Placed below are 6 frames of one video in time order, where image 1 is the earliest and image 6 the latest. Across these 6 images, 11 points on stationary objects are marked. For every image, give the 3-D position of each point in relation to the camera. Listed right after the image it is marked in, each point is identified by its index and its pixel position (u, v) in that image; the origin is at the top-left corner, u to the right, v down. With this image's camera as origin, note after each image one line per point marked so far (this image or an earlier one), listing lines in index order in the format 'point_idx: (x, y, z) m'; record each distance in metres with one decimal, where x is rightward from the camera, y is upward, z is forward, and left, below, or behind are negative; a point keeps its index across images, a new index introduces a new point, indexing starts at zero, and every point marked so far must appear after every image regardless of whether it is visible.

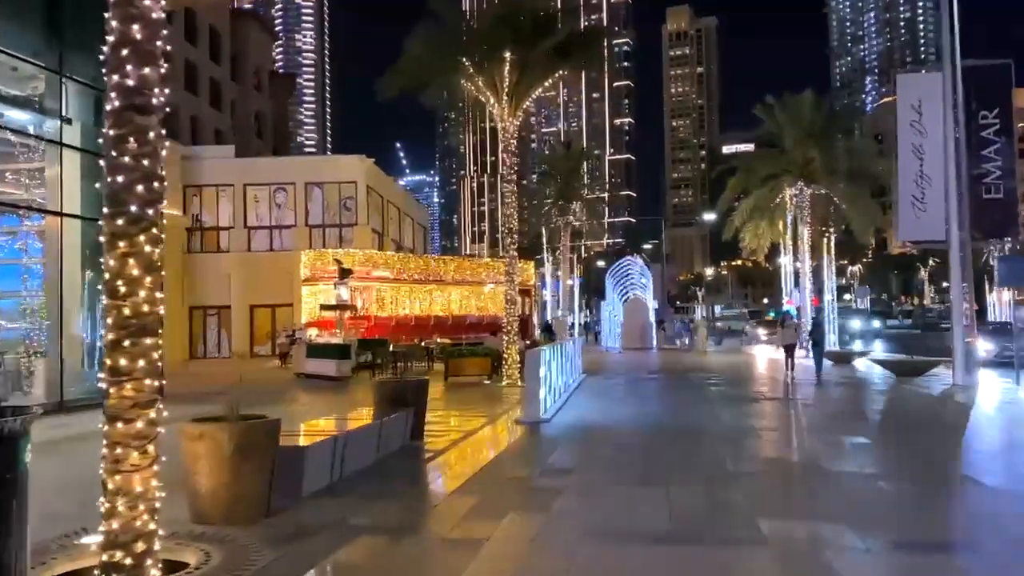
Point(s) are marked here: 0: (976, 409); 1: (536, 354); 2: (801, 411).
0: (+8.1, -2.3, +16.8) m
1: (+0.4, -1.1, +15.8) m
2: (+5.2, -2.2, +16.9) m
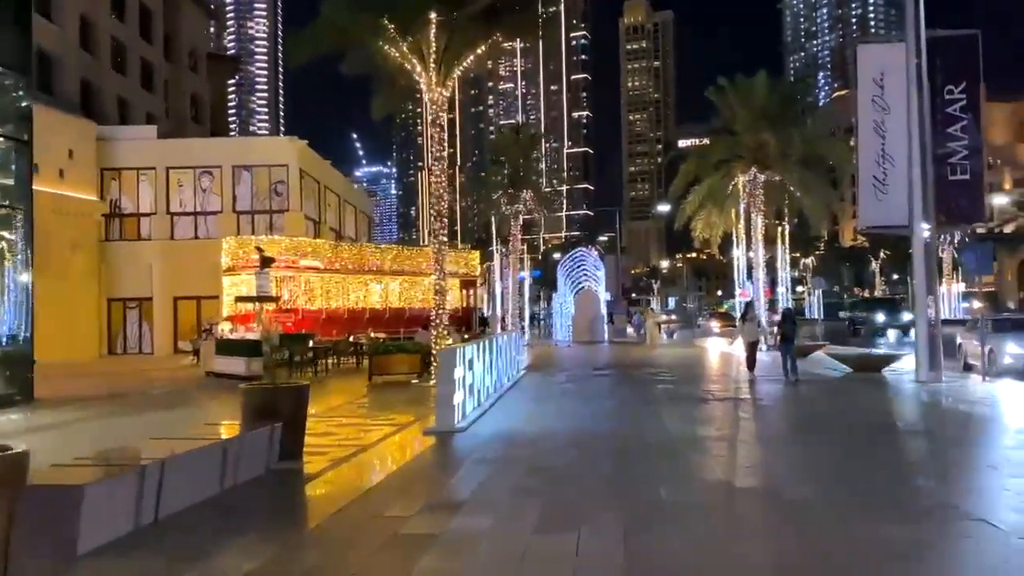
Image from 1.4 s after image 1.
0: (+6.7, -2.1, +14.9) m
1: (-0.9, -0.9, +13.6) m
2: (+3.8, -2.0, +15.0) m
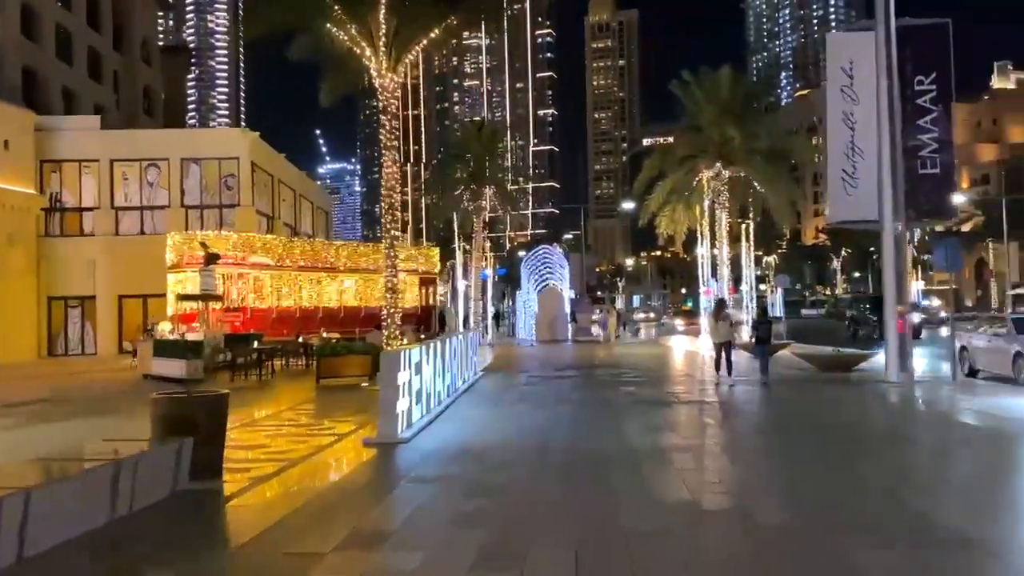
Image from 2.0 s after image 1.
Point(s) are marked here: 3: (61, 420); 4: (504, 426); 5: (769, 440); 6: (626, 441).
0: (+6.0, -2.0, +14.1) m
1: (-1.6, -0.9, +12.5) m
2: (+3.1, -2.0, +14.0) m
3: (-8.3, -2.4, +17.5) m
4: (-0.1, -2.1, +14.0) m
5: (+3.4, -2.0, +12.4) m
6: (+1.5, -2.0, +12.3) m
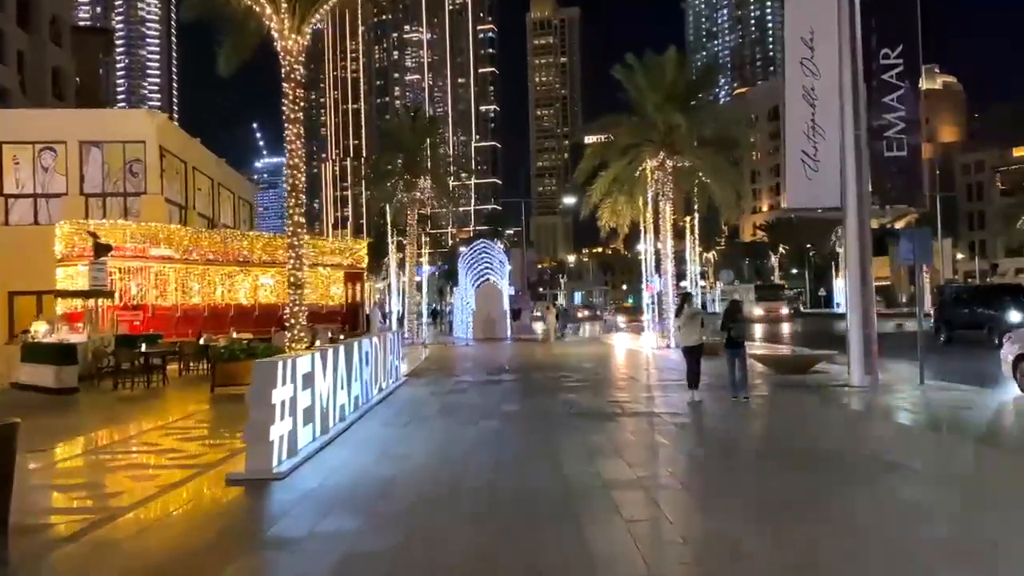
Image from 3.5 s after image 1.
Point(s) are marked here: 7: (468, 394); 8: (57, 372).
0: (+4.9, -1.9, +12.0) m
1: (-2.5, -0.8, +9.9) m
2: (+2.0, -1.9, +11.7) m
3: (-9.6, -2.3, +14.5) m
4: (-1.2, -2.0, +11.5) m
5: (+2.4, -1.9, +10.1) m
6: (+0.5, -1.9, +9.9) m
7: (-0.8, -2.1, +18.4) m
8: (-9.2, -1.7, +19.3) m
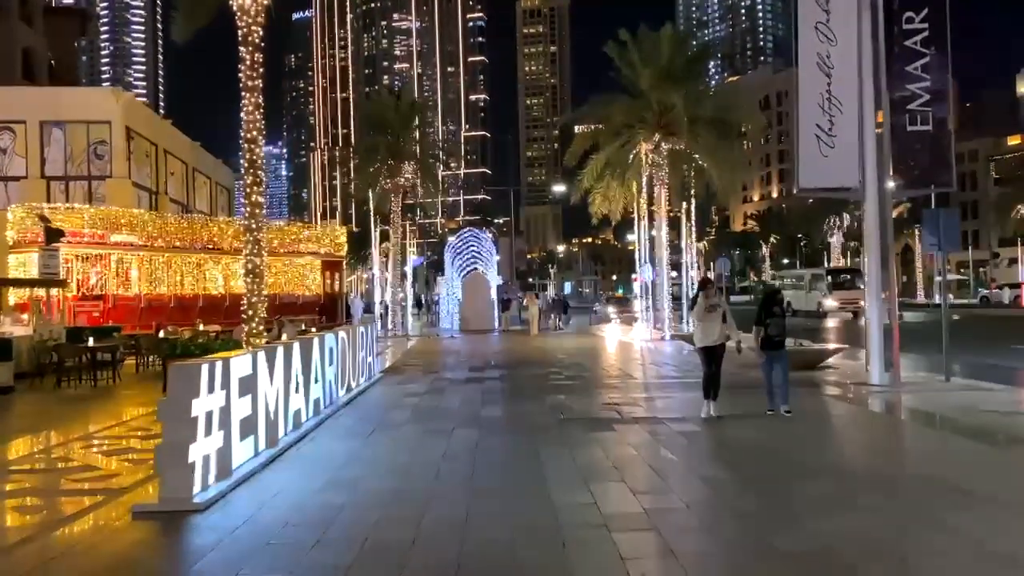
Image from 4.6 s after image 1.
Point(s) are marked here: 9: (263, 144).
0: (+4.7, -1.8, +10.2) m
1: (-2.7, -0.7, +8.0) m
2: (+1.8, -1.8, +9.9) m
3: (-9.9, -2.2, +12.6) m
4: (-1.4, -1.8, +9.7) m
5: (+2.2, -1.8, +8.3) m
6: (+0.3, -1.8, +8.1) m
7: (-1.1, -1.9, +16.5) m
8: (-9.5, -1.4, +17.4) m
9: (-4.3, +2.4, +16.3) m
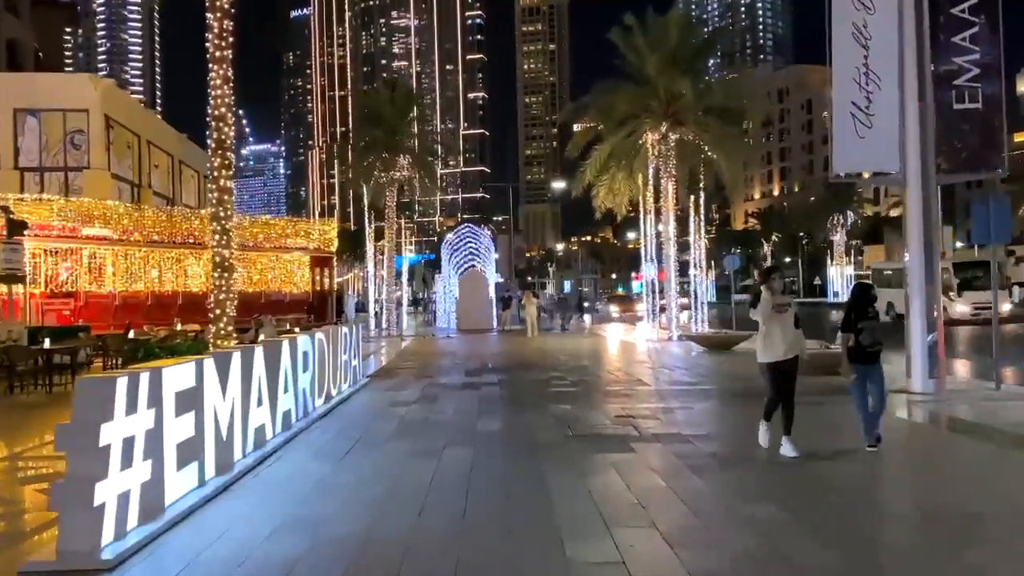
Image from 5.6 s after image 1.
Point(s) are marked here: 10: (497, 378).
0: (+4.7, -1.7, +8.5) m
1: (-2.7, -0.6, +6.3) m
2: (+1.8, -1.7, +8.2) m
3: (-9.9, -2.1, +10.8) m
4: (-1.4, -1.8, +7.9) m
5: (+2.2, -1.8, +6.5) m
6: (+0.3, -1.8, +6.3) m
7: (-1.1, -1.8, +14.8) m
8: (-9.5, -1.4, +15.6) m
9: (-4.3, +2.5, +14.5) m
10: (-0.4, -1.8, +19.7) m
